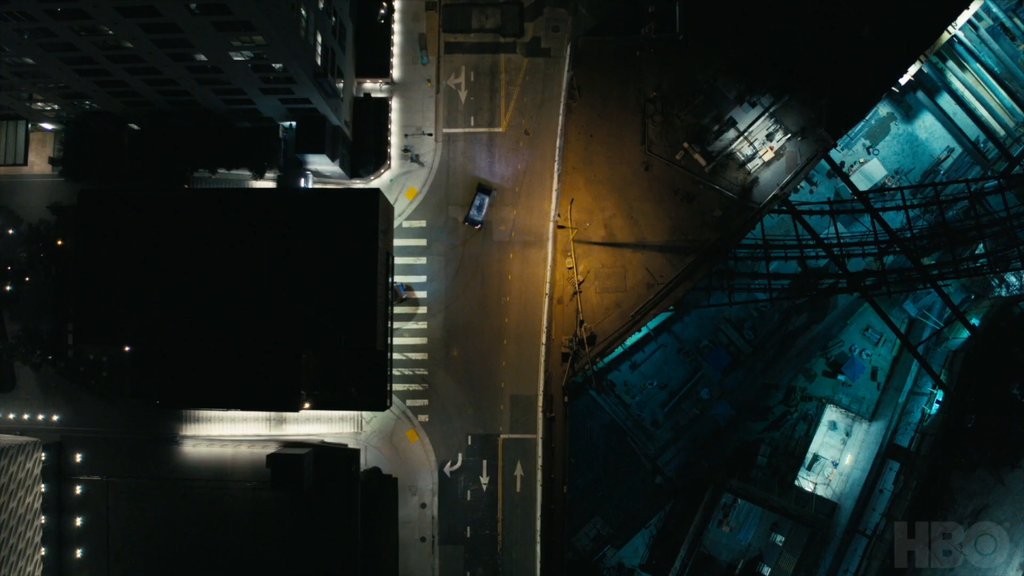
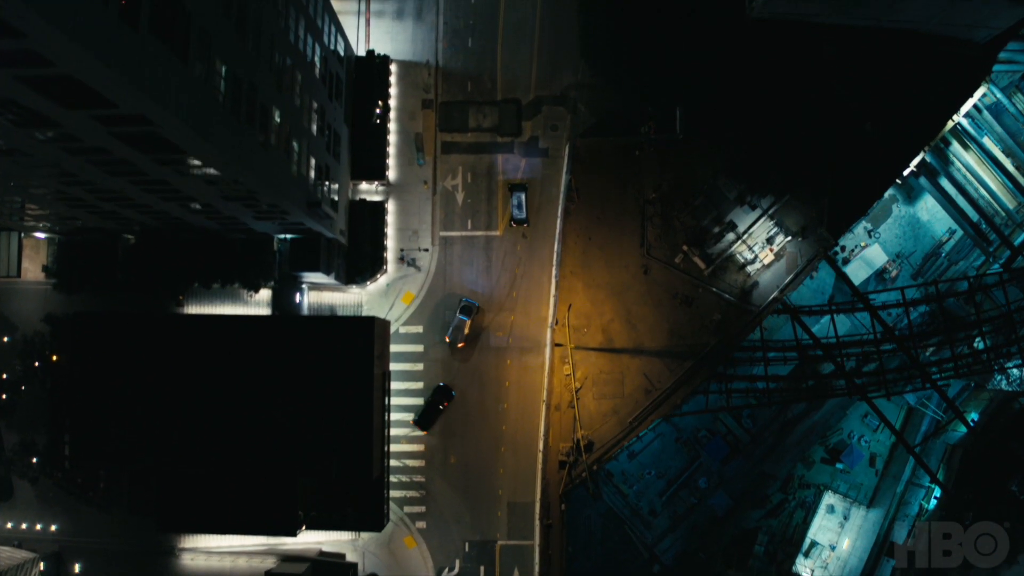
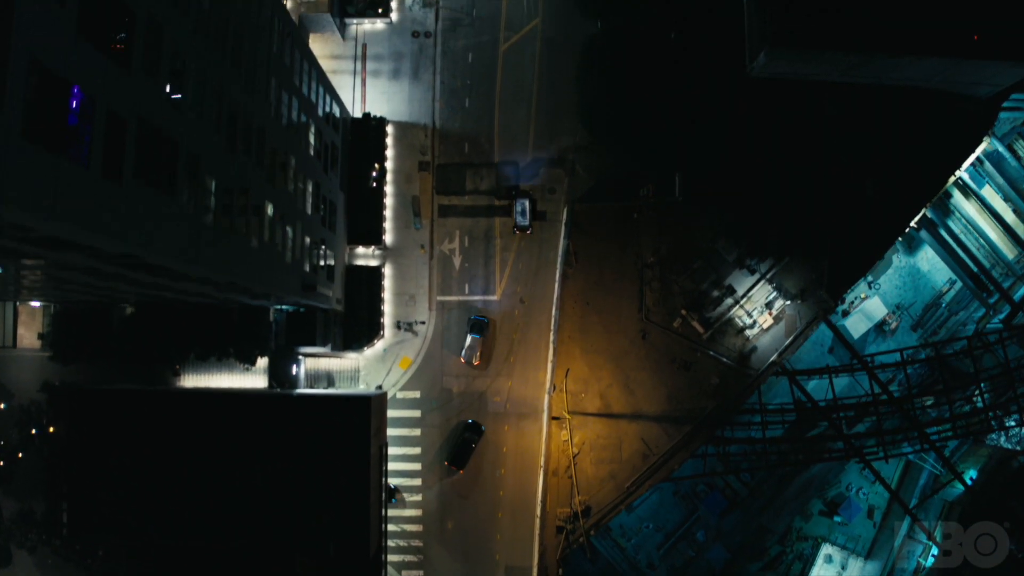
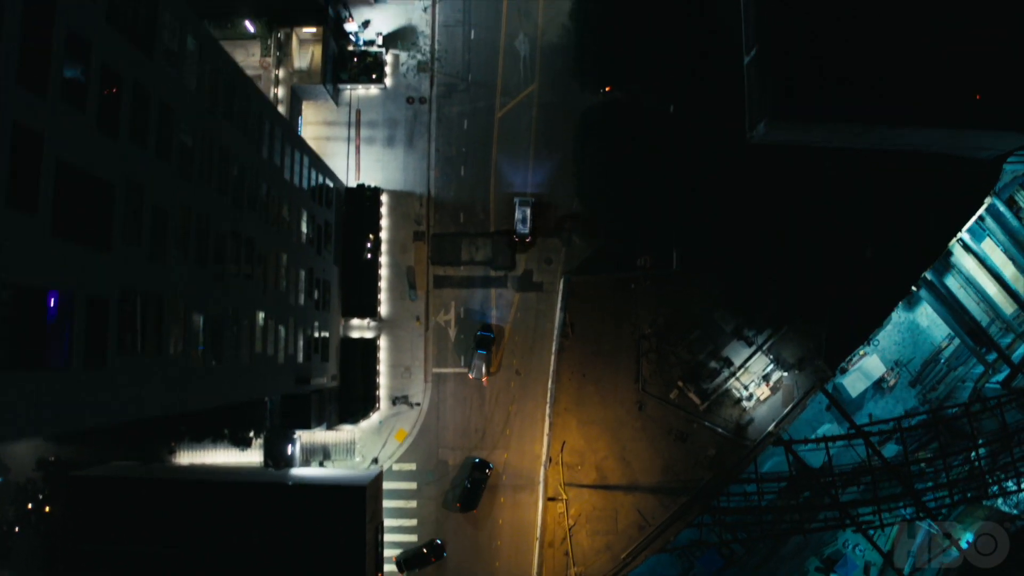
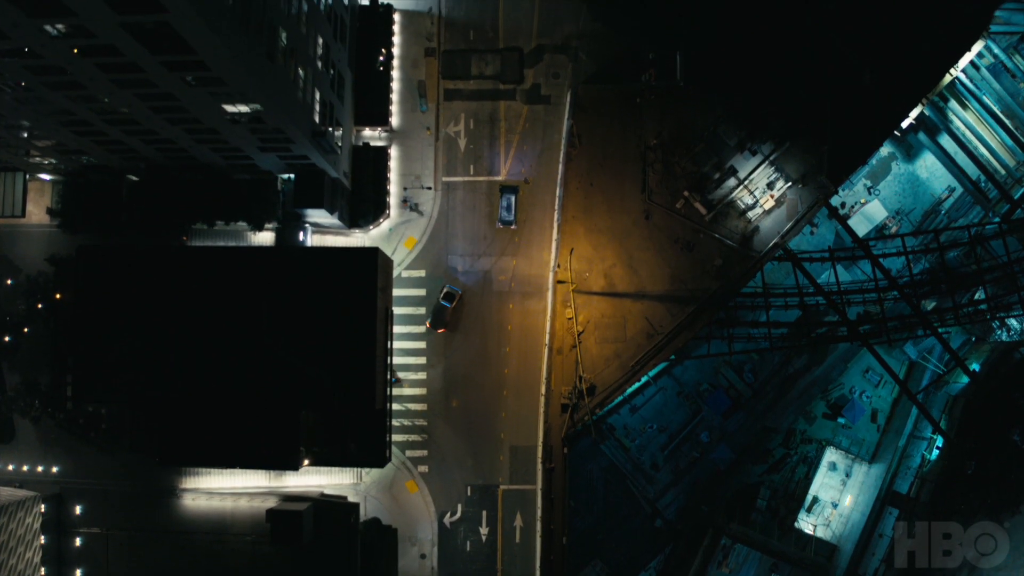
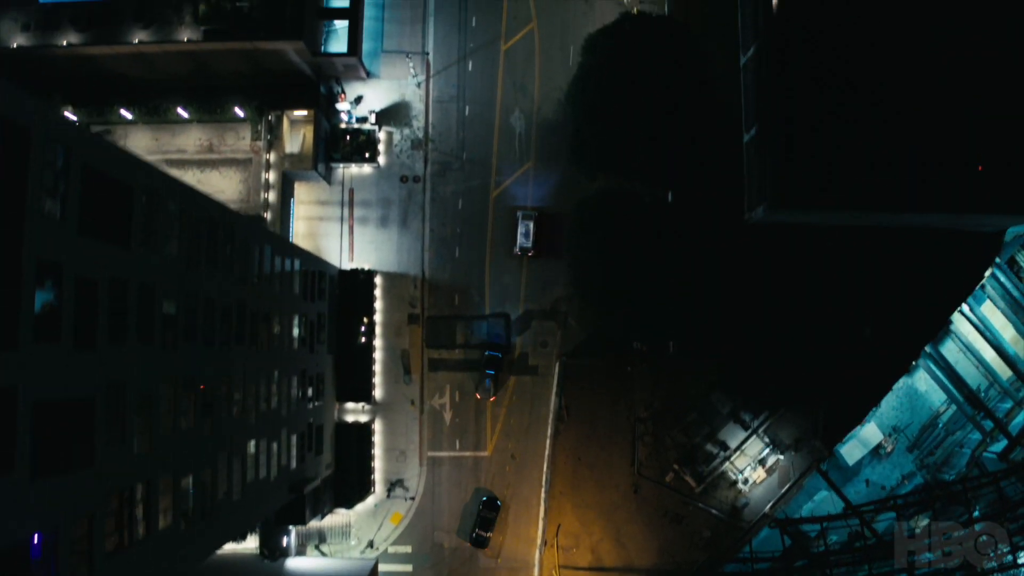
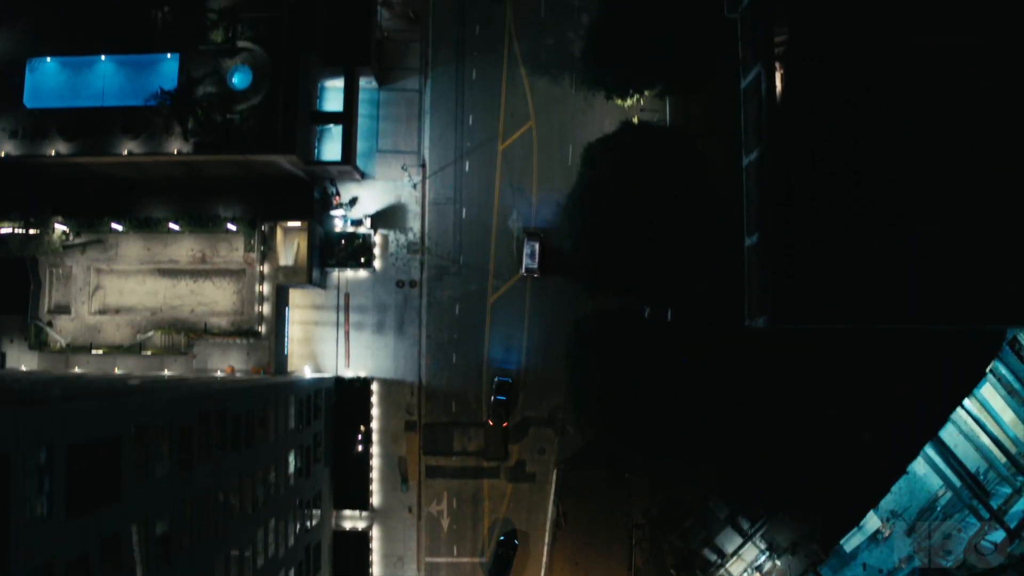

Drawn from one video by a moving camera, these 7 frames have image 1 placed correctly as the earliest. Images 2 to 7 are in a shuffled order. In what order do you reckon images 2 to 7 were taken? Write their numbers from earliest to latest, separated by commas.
5, 2, 3, 4, 6, 7
